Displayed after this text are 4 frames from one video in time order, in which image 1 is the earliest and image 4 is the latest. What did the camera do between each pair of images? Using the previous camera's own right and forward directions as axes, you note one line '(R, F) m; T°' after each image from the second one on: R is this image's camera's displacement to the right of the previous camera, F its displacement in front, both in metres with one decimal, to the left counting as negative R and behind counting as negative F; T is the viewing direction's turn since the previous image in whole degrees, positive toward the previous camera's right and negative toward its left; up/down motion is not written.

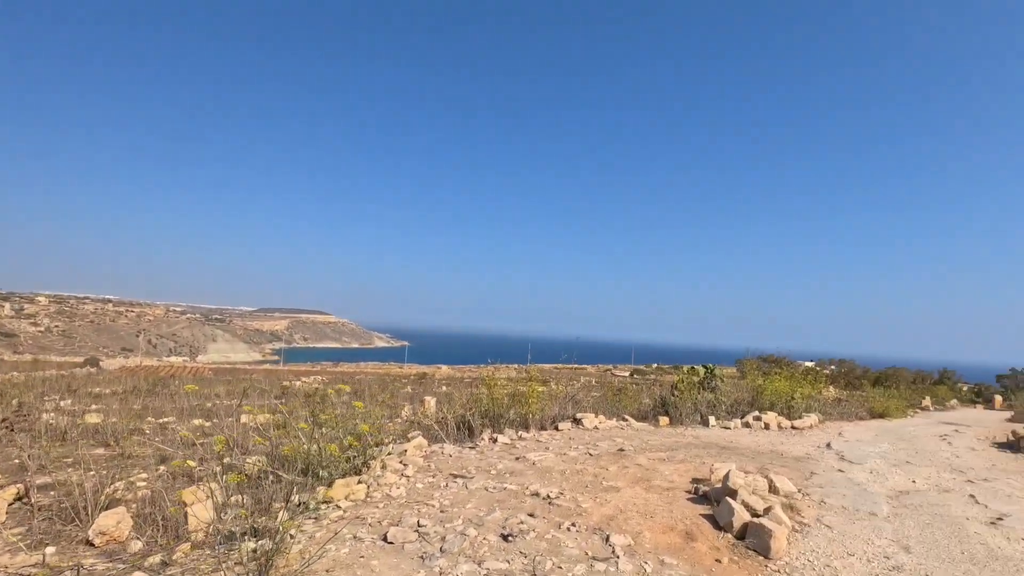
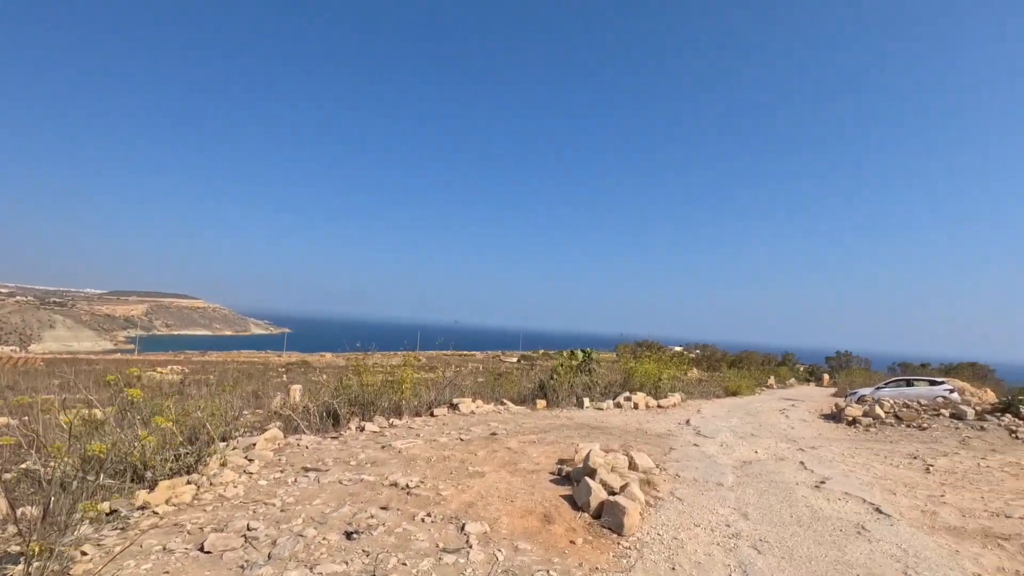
(+0.3, +0.3) m; +12°
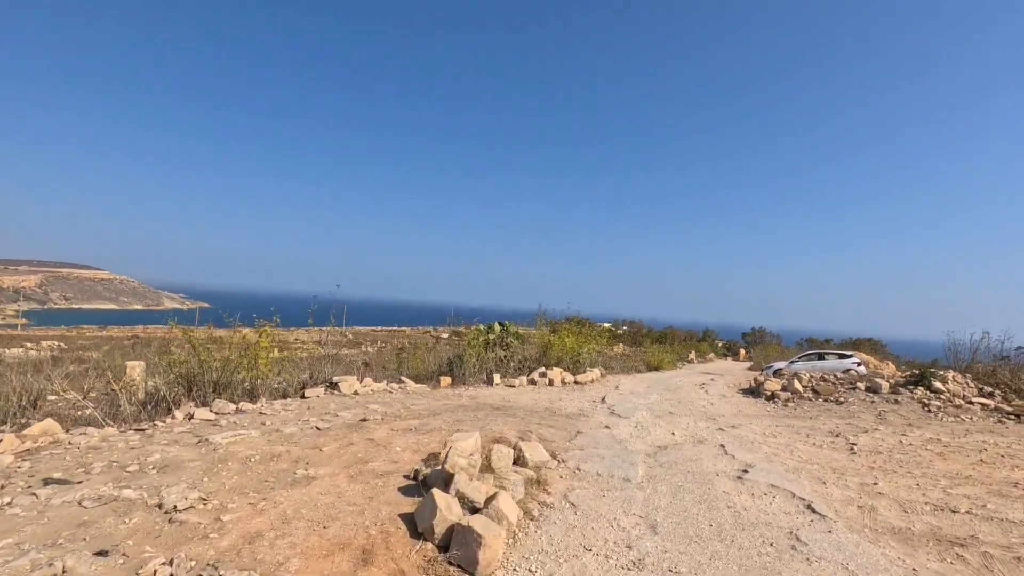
(+0.6, +1.2) m; +7°
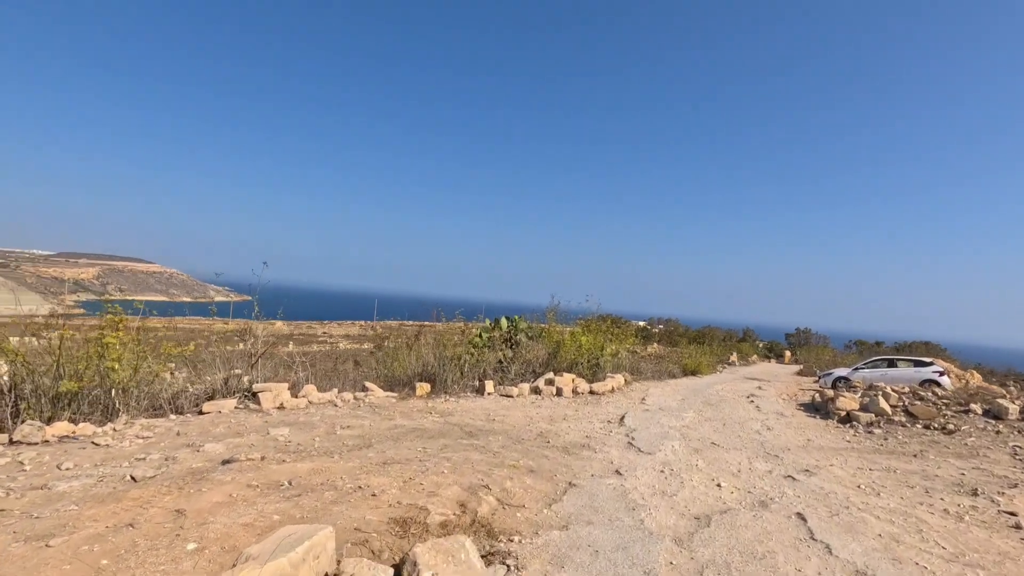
(+0.6, +2.2) m; -4°
